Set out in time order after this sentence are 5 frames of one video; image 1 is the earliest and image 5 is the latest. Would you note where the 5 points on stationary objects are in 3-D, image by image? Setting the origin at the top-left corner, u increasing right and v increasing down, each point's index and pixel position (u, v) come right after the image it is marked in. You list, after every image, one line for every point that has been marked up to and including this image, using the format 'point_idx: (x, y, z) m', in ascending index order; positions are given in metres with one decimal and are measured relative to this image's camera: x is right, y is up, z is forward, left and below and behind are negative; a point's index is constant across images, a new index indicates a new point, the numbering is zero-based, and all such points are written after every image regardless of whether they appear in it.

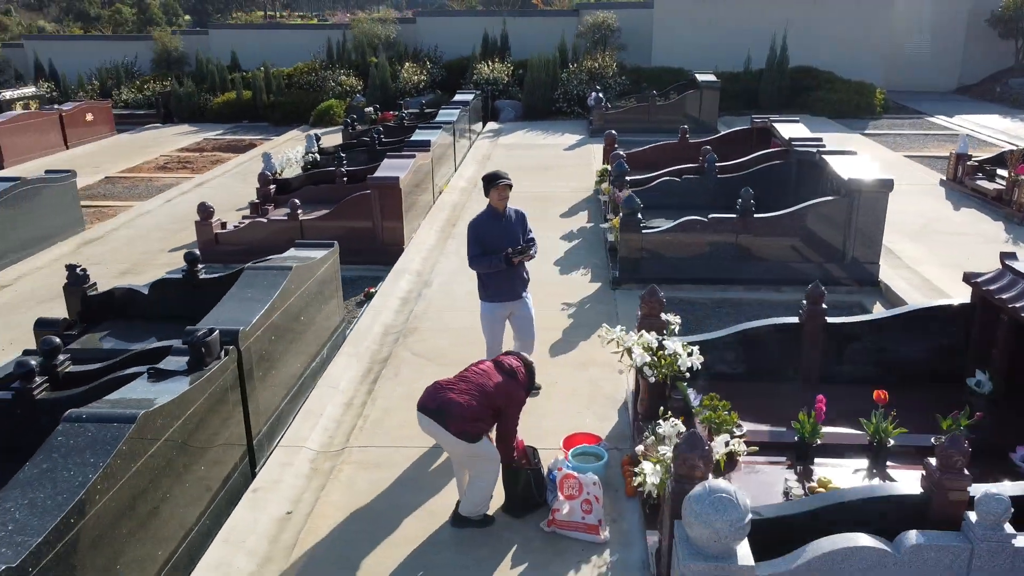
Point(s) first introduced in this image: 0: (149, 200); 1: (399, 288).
0: (-6.1, +1.5, +13.4) m
1: (-1.2, 0.0, +8.1) m
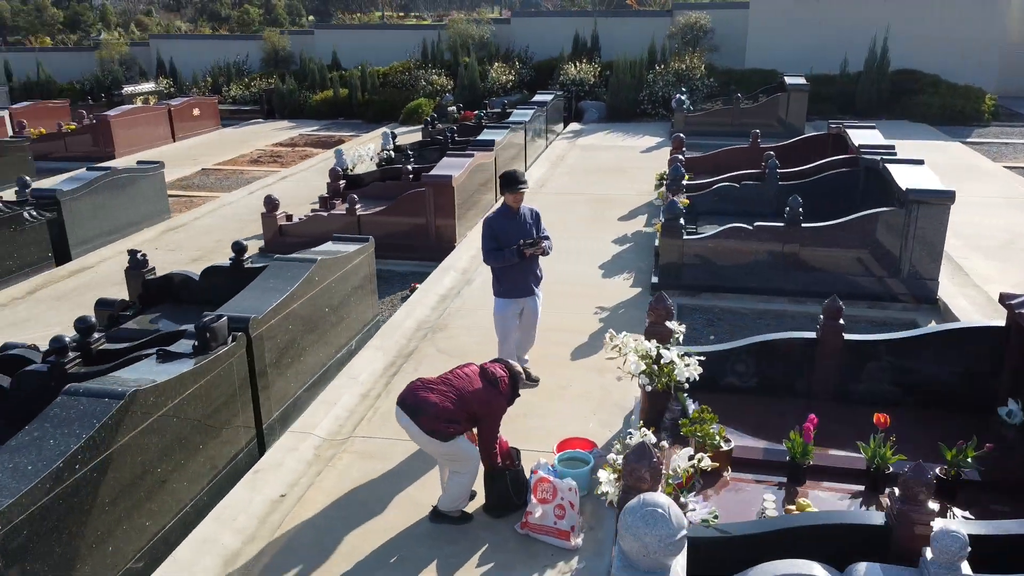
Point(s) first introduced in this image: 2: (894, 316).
0: (-4.9, +1.7, +14.1) m
1: (-0.8, 0.0, +8.2) m
2: (+3.4, -0.3, +7.2) m
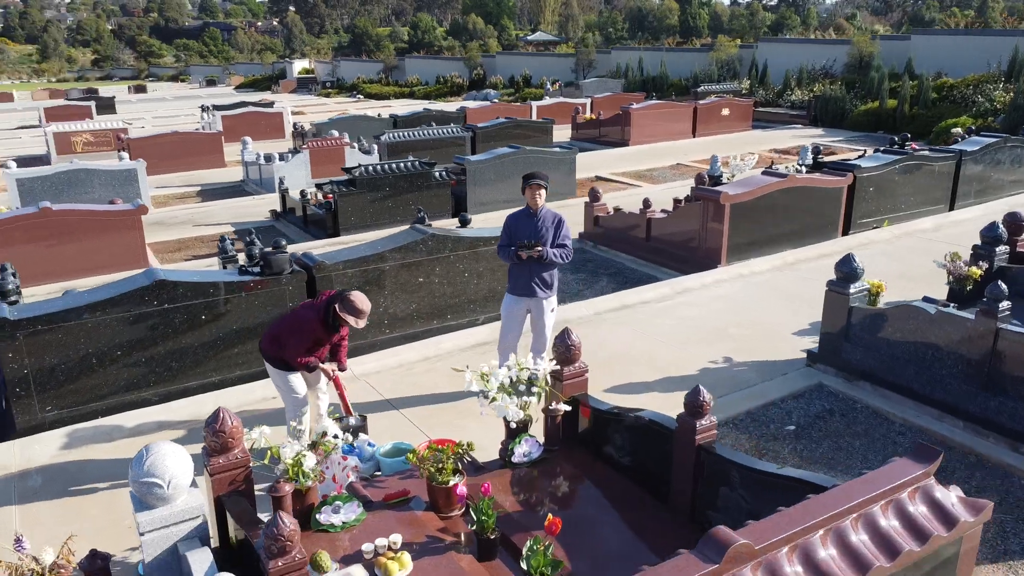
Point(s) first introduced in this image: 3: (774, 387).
0: (+2.8, +1.9, +15.0) m
1: (+1.2, -0.1, +8.1) m
2: (+3.3, -1.2, +4.5) m
3: (+2.0, -0.7, +6.0) m
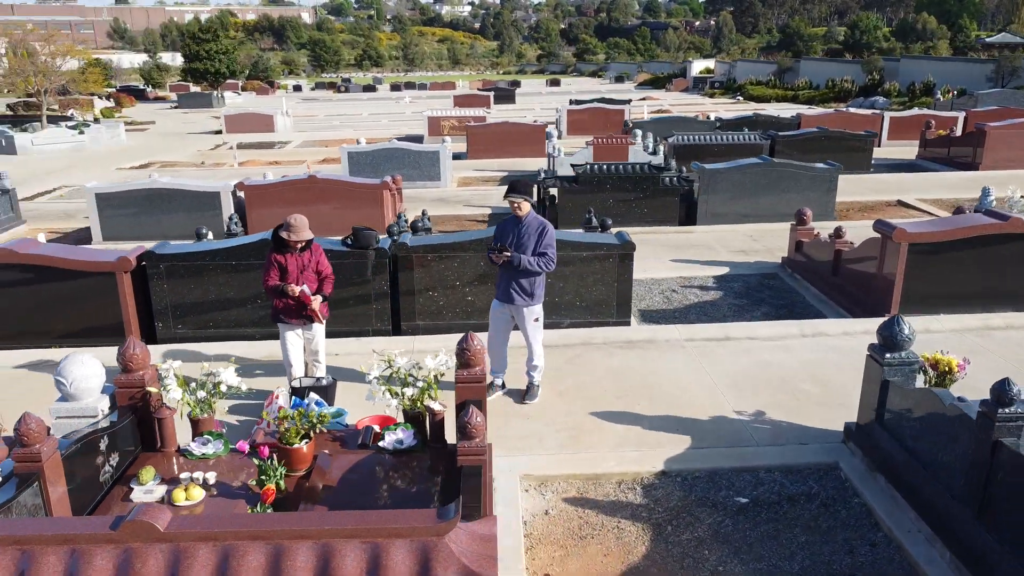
0: (+7.0, +1.1, +12.6) m
1: (+2.1, -0.4, +7.3) m
2: (+2.1, -1.7, +3.2) m
3: (+1.7, -1.1, +5.1) m
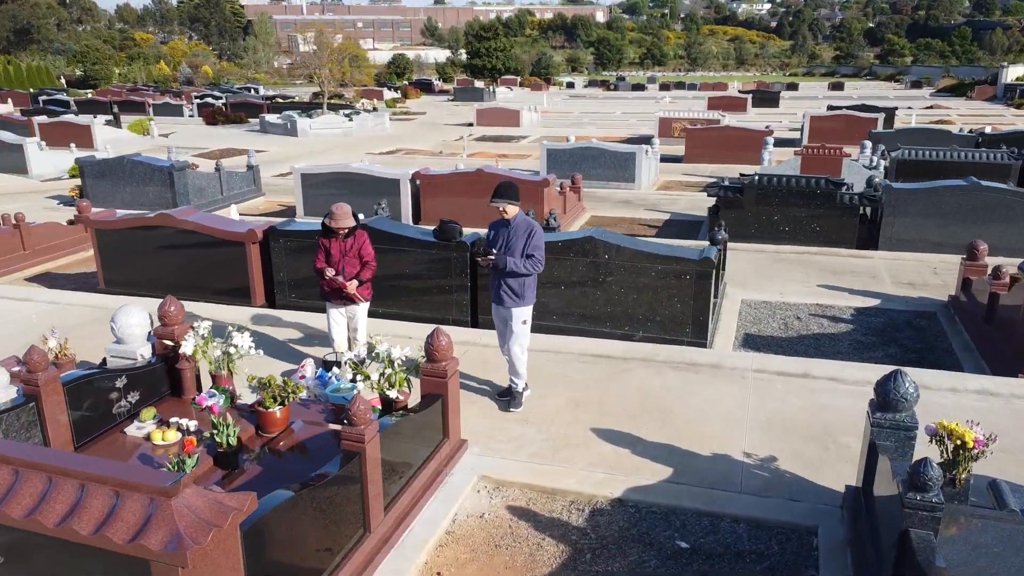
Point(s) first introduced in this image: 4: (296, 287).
0: (+9.1, +0.2, +10.0) m
1: (+2.6, -0.7, +6.6) m
2: (+1.1, -1.9, +2.7) m
3: (+1.4, -1.3, +4.6) m
4: (-2.2, 0.0, +8.3) m
